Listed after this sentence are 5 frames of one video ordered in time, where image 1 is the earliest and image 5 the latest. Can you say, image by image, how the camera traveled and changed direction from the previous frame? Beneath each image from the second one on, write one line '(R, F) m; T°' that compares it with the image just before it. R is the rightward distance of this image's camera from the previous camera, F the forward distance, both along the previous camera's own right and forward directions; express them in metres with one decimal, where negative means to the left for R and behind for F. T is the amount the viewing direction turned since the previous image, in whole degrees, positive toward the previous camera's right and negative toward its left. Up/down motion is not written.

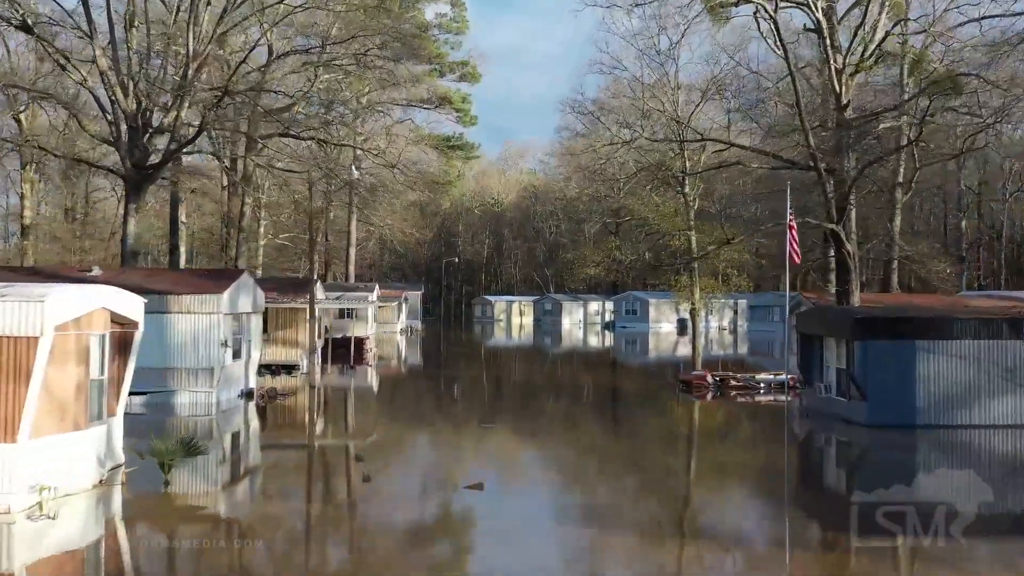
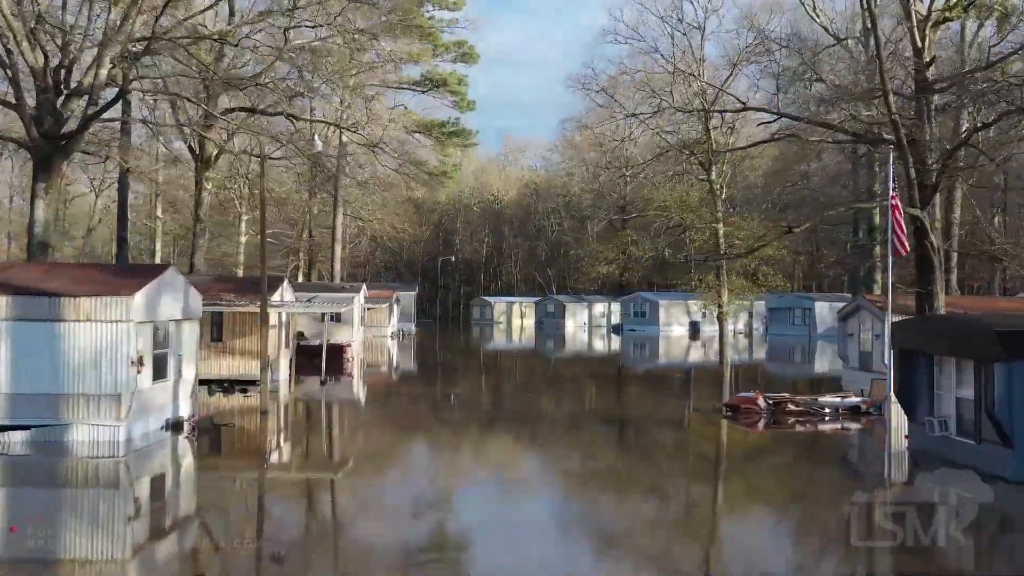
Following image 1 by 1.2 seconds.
(0.0, +1.7) m; 0°
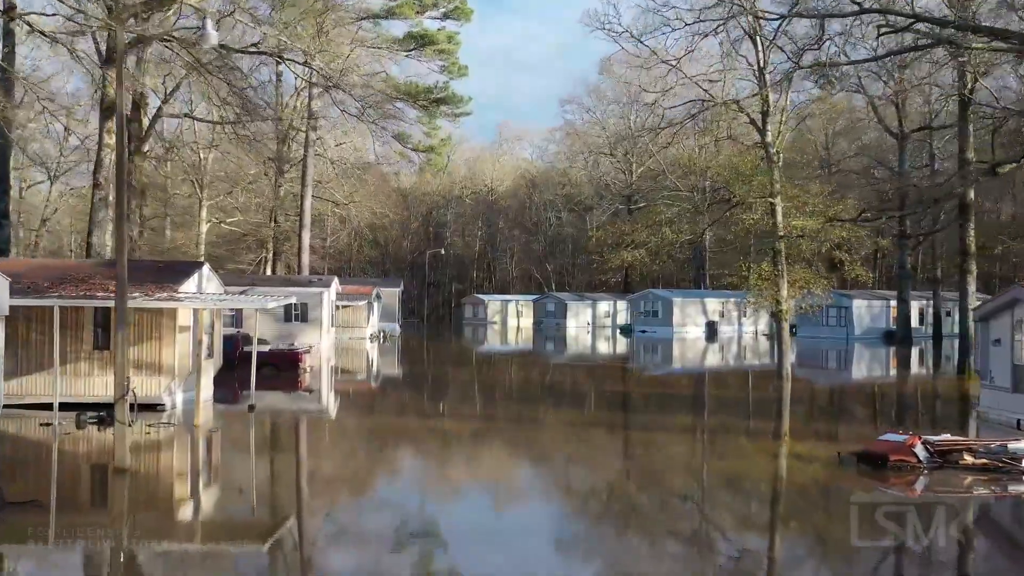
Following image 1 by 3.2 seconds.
(-0.1, +2.6) m; 0°
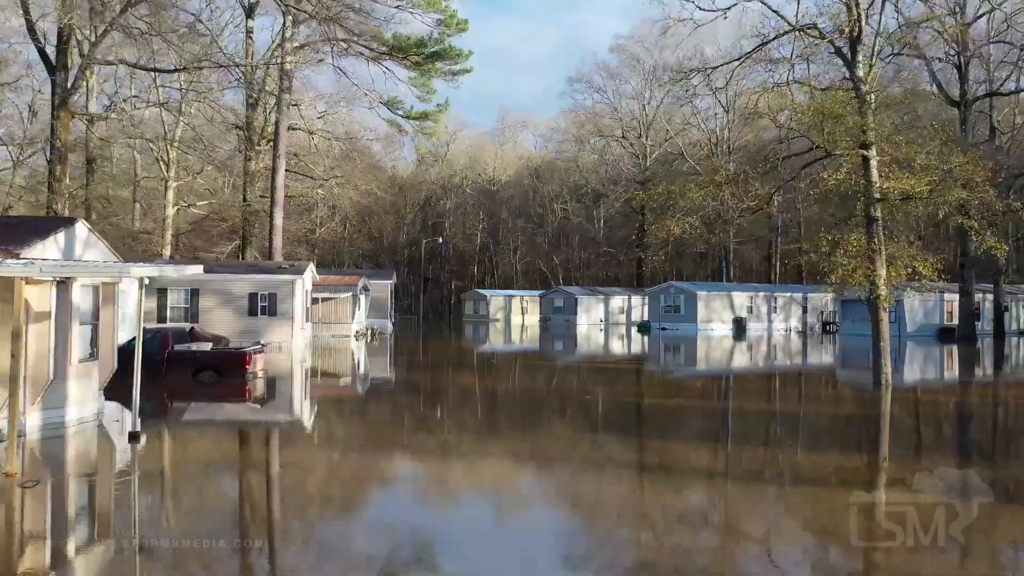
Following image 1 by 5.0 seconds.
(-0.1, +2.3) m; 0°
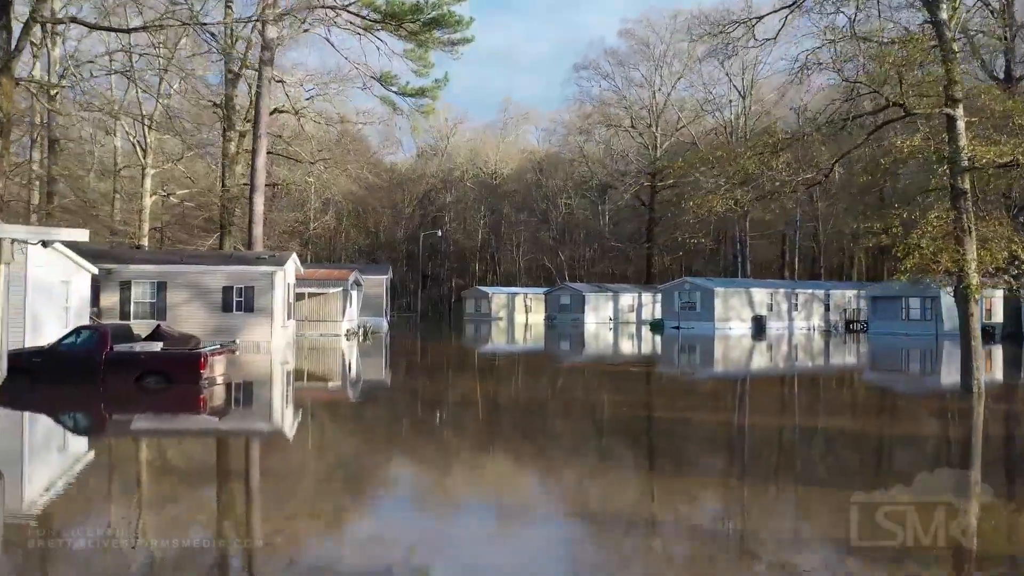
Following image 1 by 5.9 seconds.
(-0.1, +1.3) m; 0°
